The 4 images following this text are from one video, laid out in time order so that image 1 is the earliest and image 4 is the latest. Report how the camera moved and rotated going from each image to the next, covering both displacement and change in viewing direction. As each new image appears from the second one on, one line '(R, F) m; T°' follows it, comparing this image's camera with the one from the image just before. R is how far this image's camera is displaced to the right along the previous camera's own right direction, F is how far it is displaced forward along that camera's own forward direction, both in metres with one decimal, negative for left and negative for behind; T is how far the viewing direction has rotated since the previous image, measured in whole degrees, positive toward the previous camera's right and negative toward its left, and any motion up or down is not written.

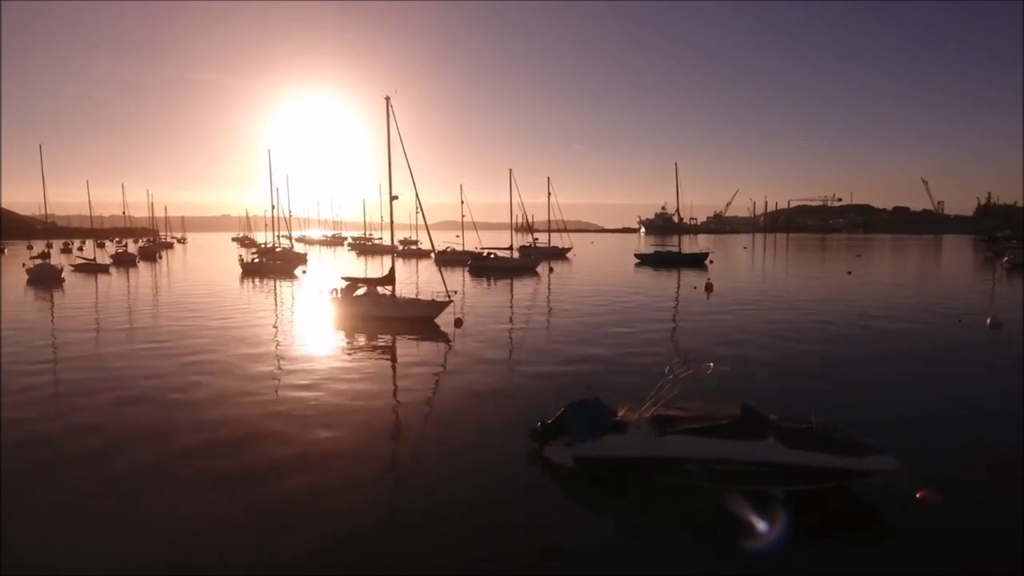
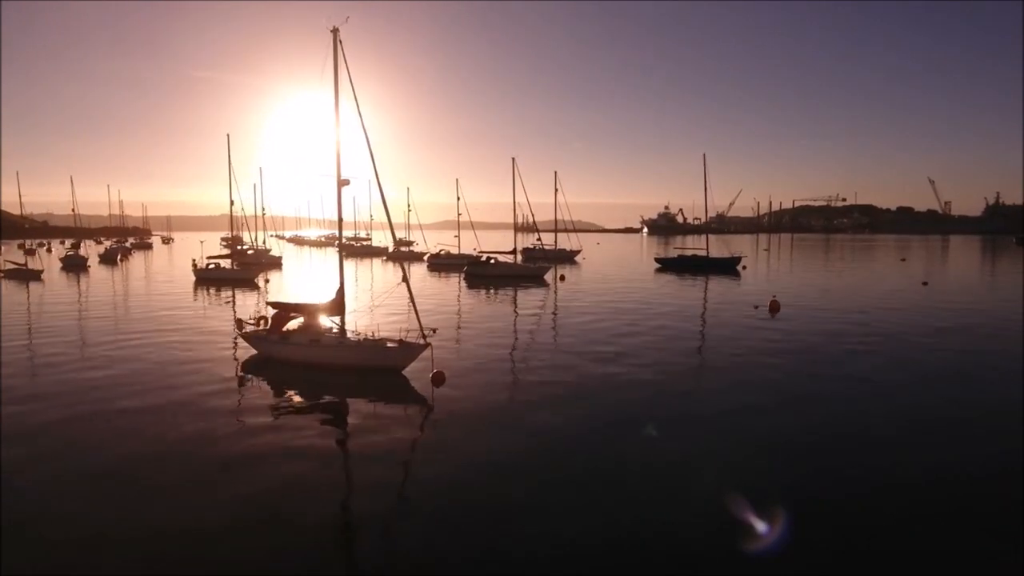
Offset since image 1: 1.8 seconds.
(-0.1, +2.8) m; 0°
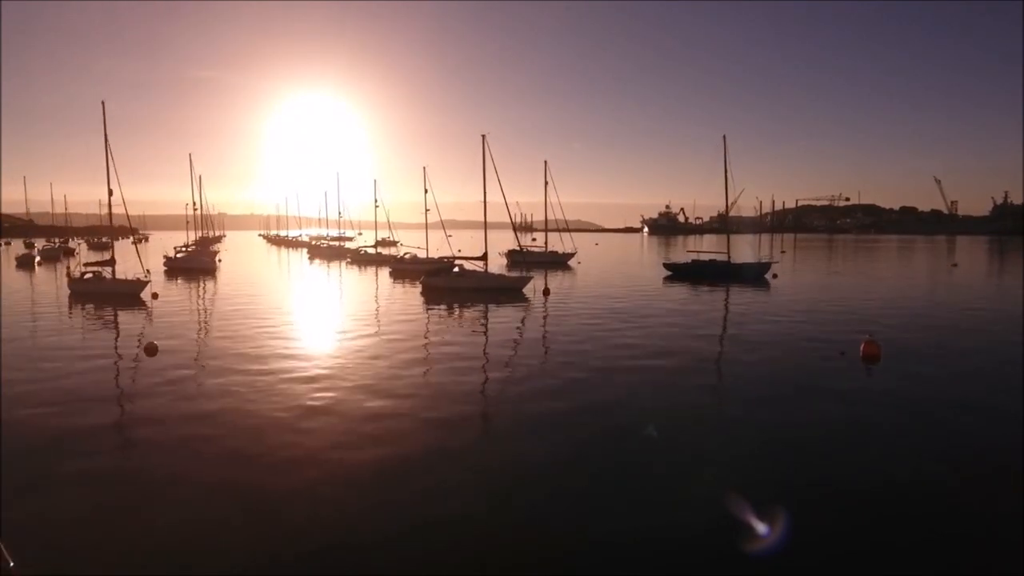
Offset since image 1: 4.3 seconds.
(+0.6, +3.5) m; 0°
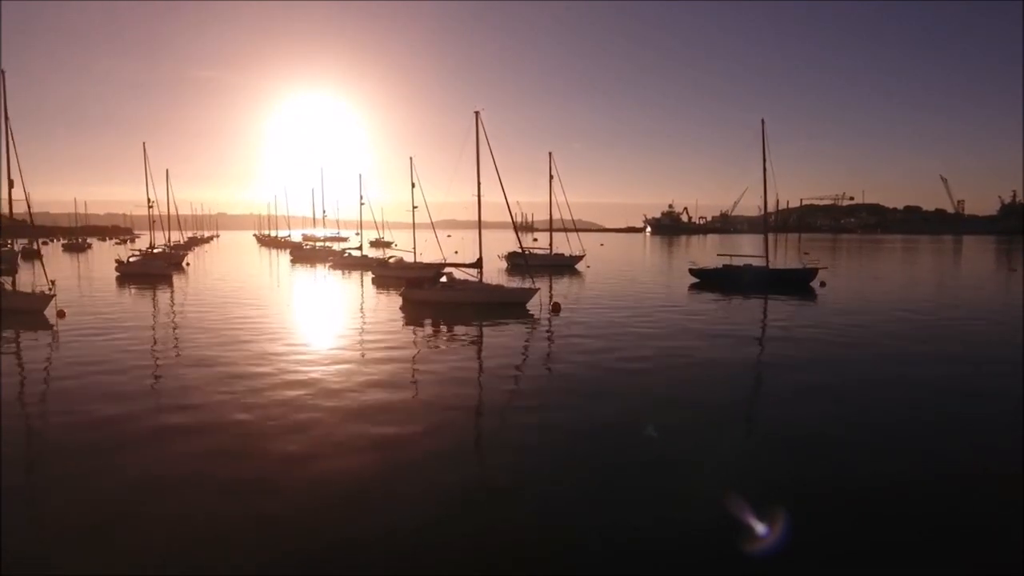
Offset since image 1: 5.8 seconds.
(0.0, +2.3) m; 0°
